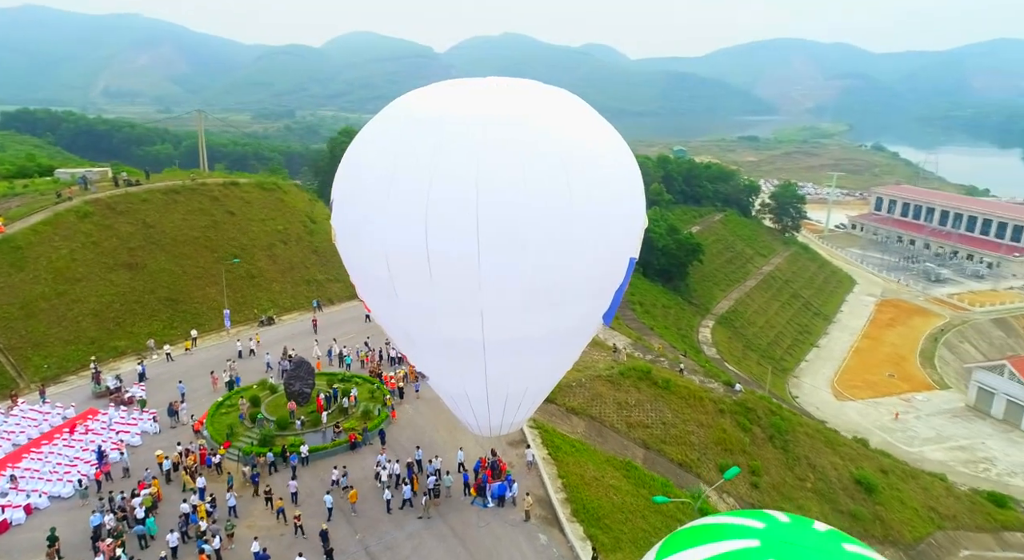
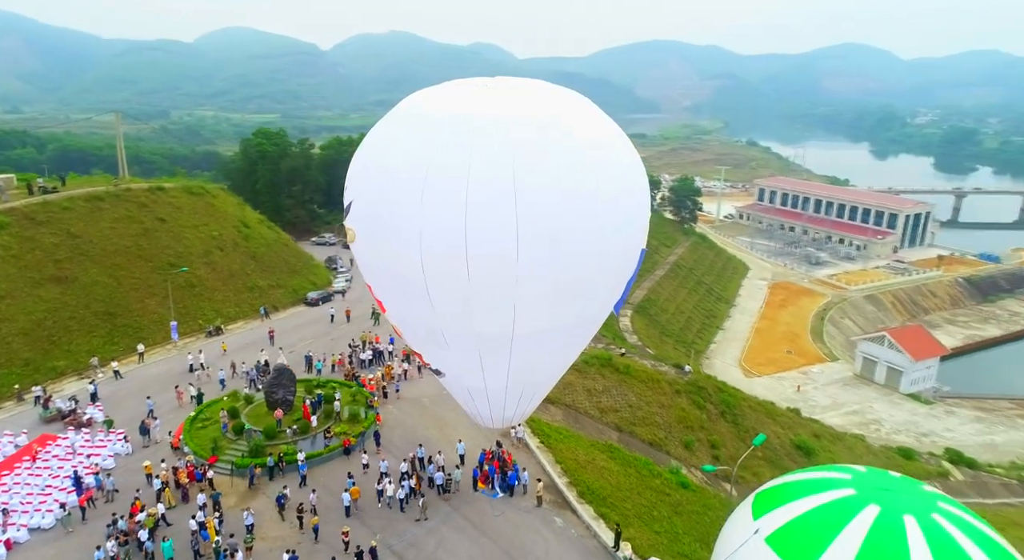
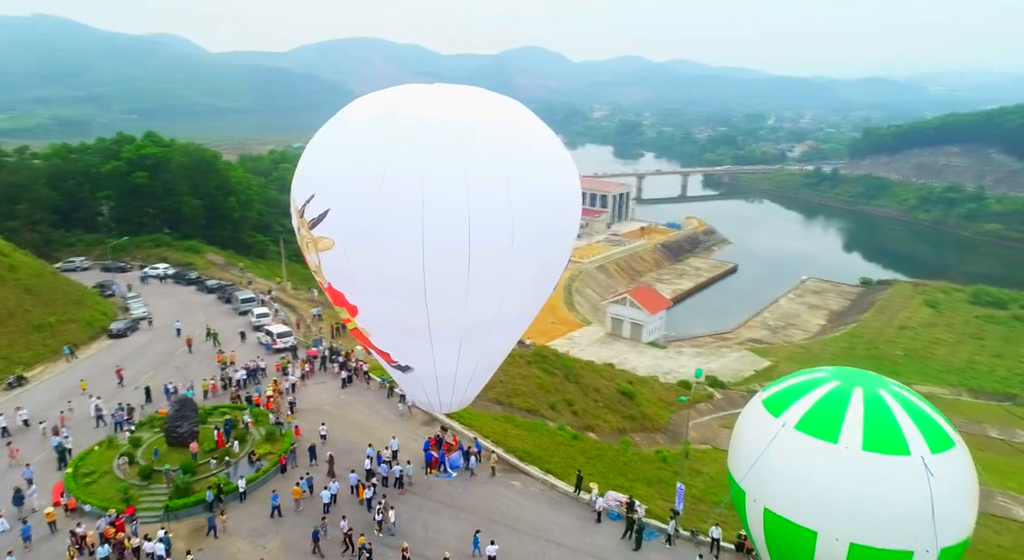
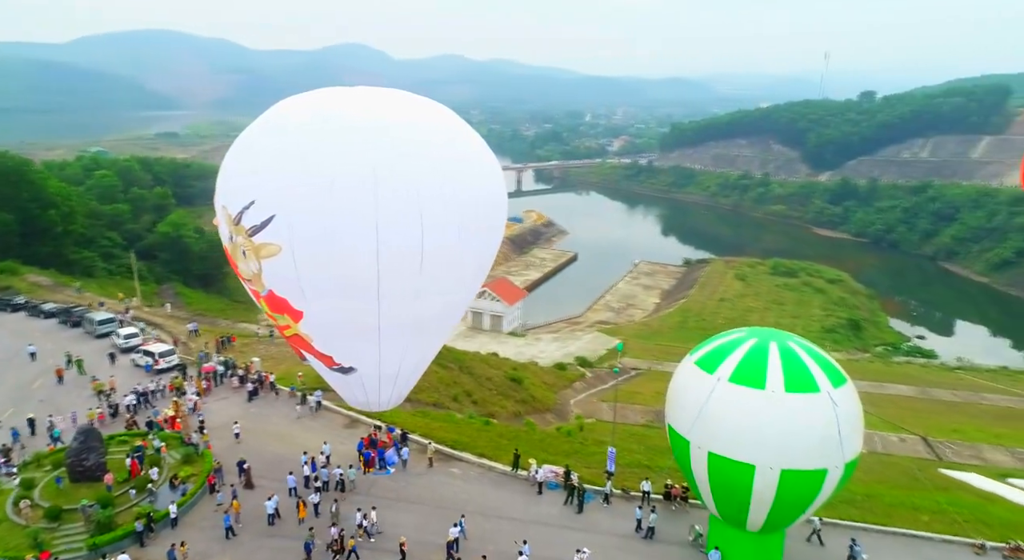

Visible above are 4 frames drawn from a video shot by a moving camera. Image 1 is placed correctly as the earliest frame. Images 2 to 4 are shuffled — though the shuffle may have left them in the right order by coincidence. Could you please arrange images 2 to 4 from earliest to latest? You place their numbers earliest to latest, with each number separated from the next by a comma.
2, 3, 4
